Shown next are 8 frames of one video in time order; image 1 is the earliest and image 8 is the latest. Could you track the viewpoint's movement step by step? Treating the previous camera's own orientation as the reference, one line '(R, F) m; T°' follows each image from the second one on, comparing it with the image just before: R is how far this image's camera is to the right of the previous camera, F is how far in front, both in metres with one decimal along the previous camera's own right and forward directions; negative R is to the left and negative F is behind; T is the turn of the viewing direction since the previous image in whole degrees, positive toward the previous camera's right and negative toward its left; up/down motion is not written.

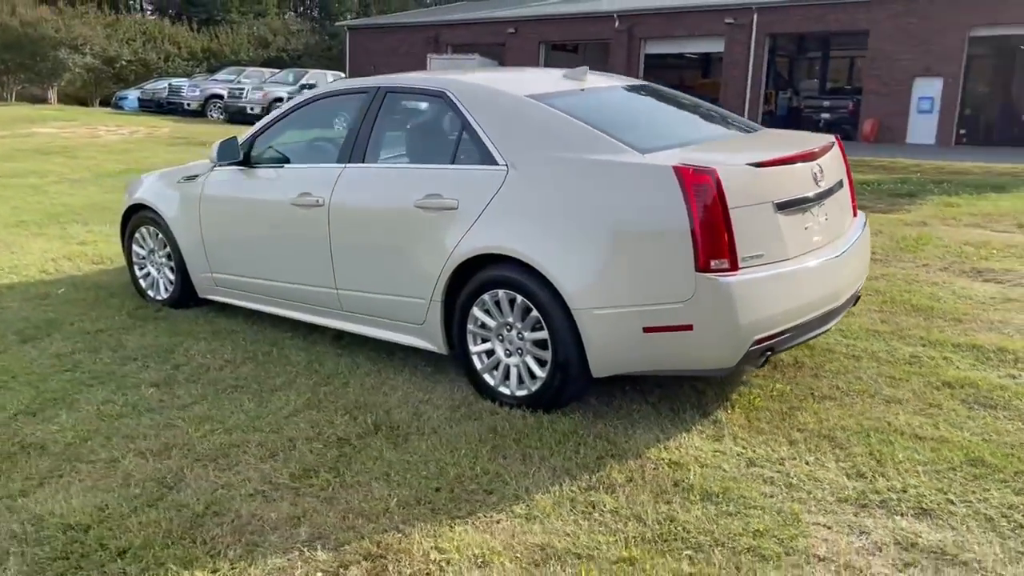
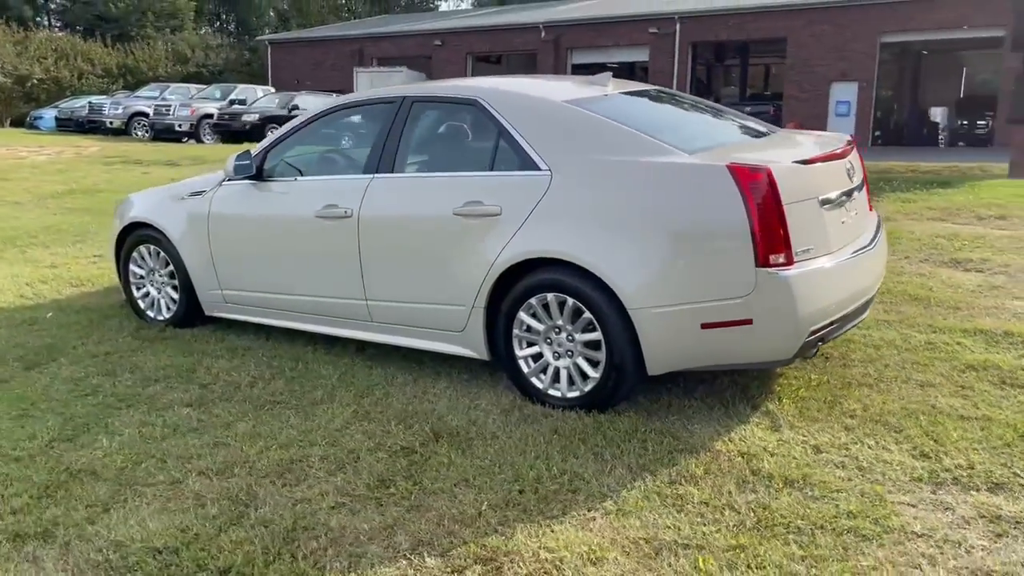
(-0.5, 0.0) m; +5°
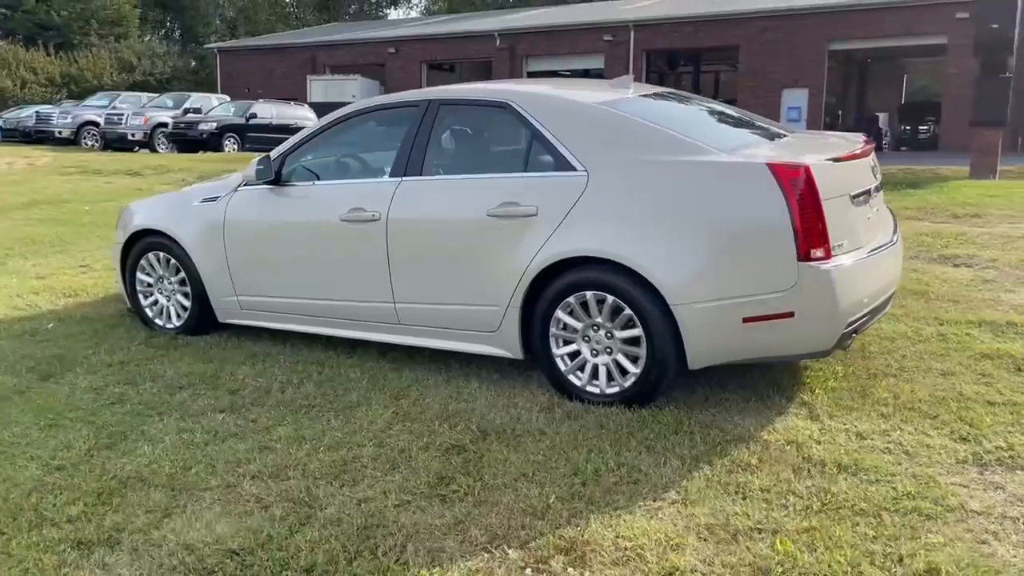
(-0.4, 0.0) m; +3°
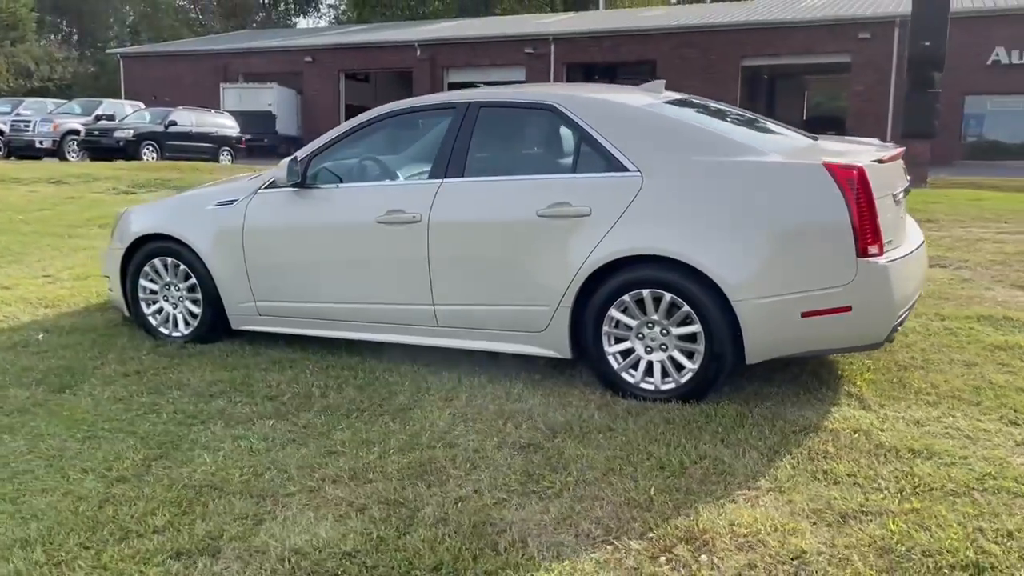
(-0.7, 0.0) m; +6°
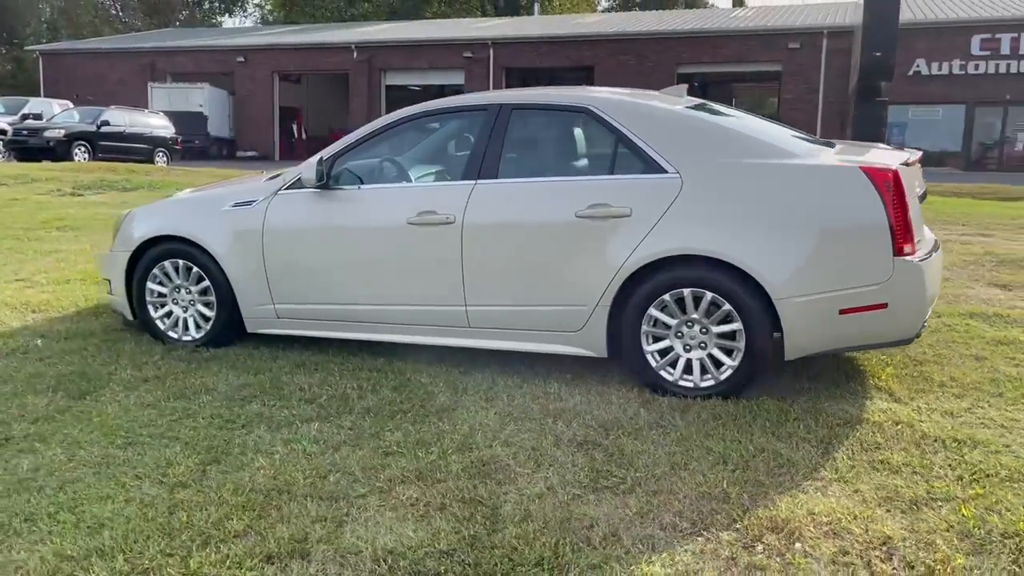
(-0.5, 0.0) m; +5°
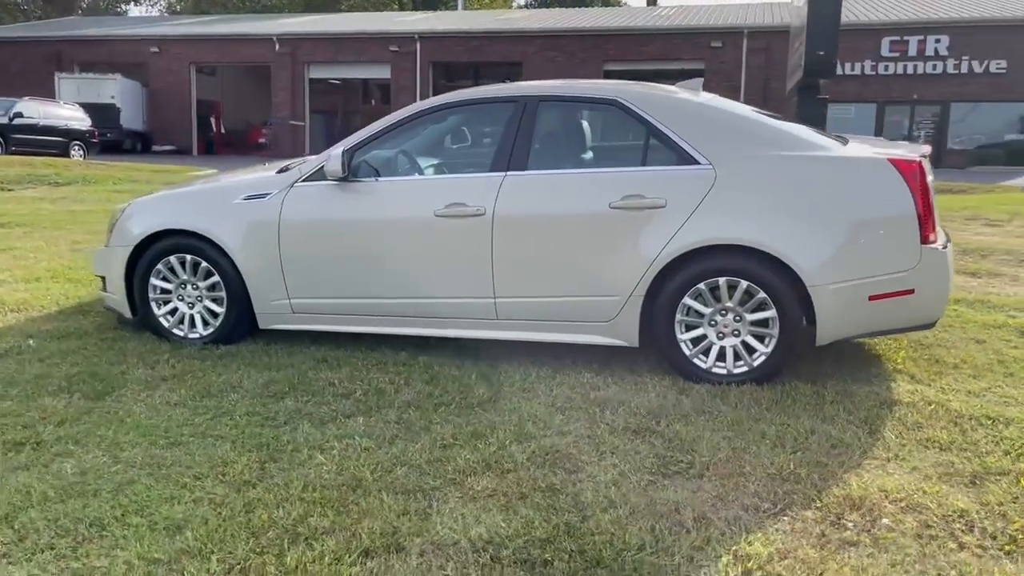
(-0.6, 0.0) m; +5°
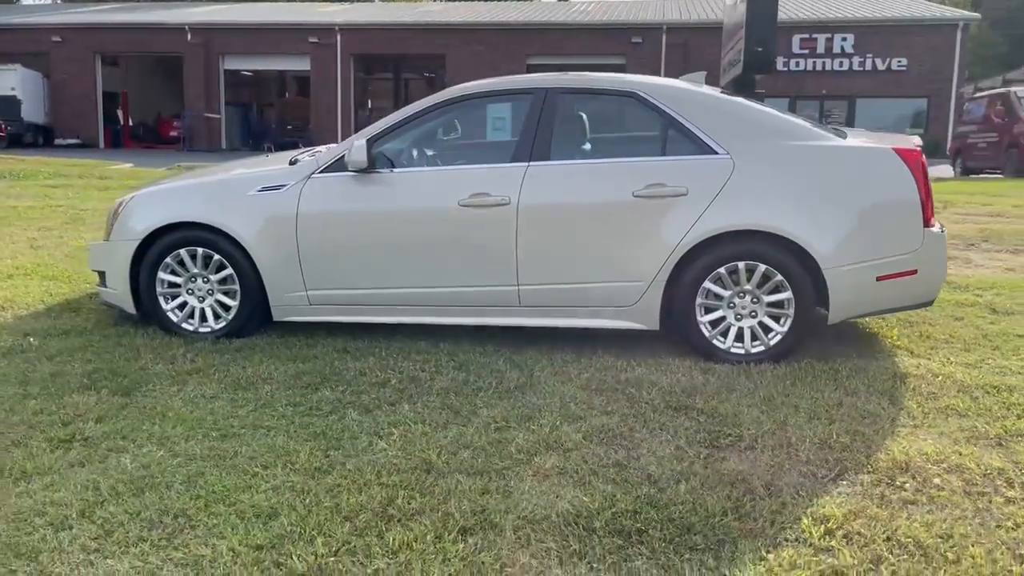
(-0.6, -0.1) m; +6°
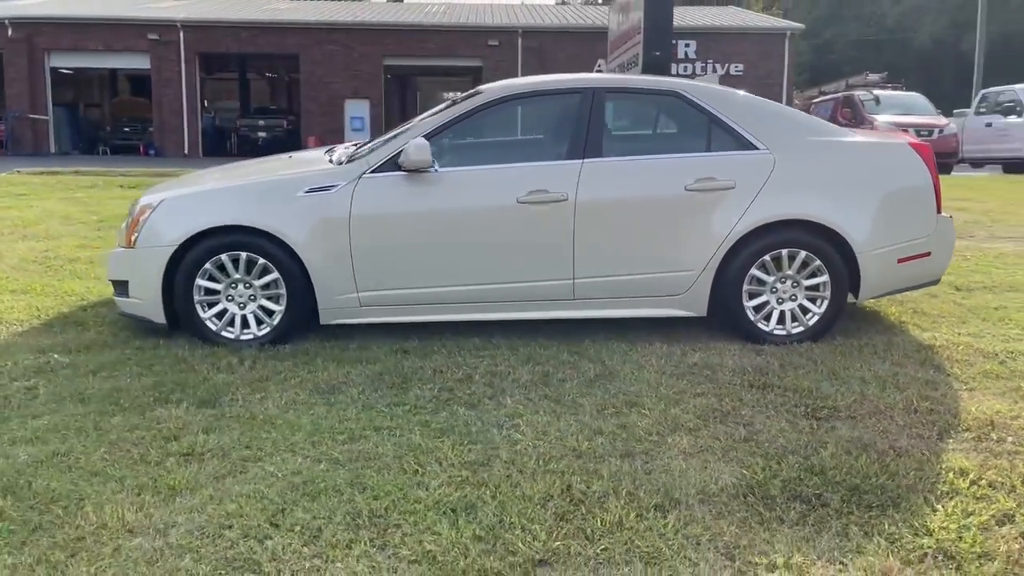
(-1.2, 0.0) m; +11°
